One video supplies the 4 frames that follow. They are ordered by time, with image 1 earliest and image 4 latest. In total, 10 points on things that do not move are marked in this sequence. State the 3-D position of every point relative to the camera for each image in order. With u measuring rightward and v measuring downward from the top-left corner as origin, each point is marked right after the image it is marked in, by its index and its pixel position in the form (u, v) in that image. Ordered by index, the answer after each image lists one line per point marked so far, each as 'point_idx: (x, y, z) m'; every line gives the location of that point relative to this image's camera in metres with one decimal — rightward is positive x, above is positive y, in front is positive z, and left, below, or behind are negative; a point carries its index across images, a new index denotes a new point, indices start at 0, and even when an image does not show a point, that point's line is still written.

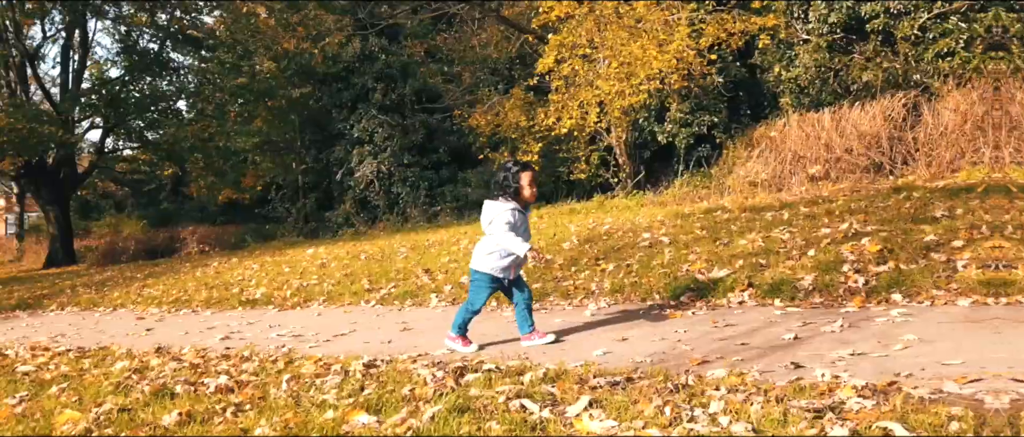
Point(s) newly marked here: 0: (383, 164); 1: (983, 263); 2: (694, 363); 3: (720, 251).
0: (-2.8, +1.3, +18.0) m
1: (+2.7, -0.3, +4.4) m
2: (+0.7, -0.6, +3.2) m
3: (+1.6, -0.2, +5.8) m
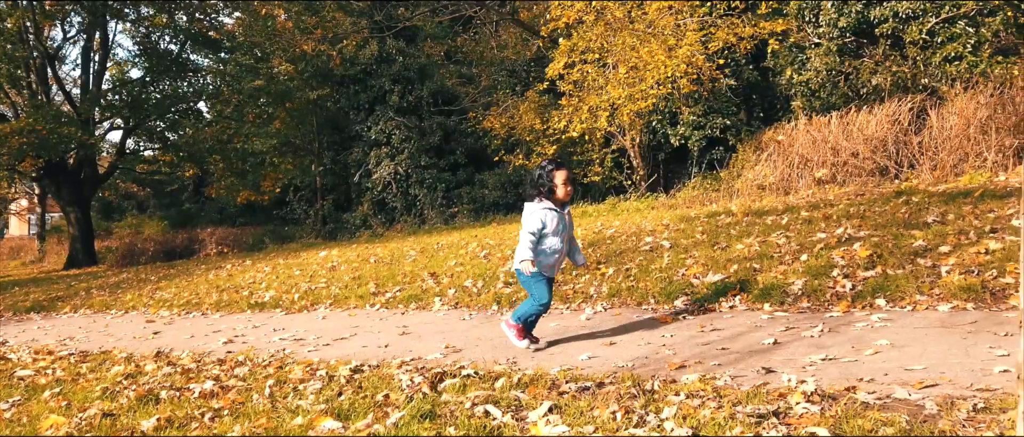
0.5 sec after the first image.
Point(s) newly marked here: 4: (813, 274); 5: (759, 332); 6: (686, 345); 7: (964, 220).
0: (-2.6, +1.2, +18.1) m
1: (+2.6, -0.3, +4.4) m
2: (+0.7, -0.6, +3.3) m
3: (+1.6, -0.3, +5.9) m
4: (+1.9, -0.4, +4.9) m
5: (+1.3, -0.6, +4.0) m
6: (+0.9, -0.6, +3.9) m
7: (+3.2, 0.0, +5.6) m
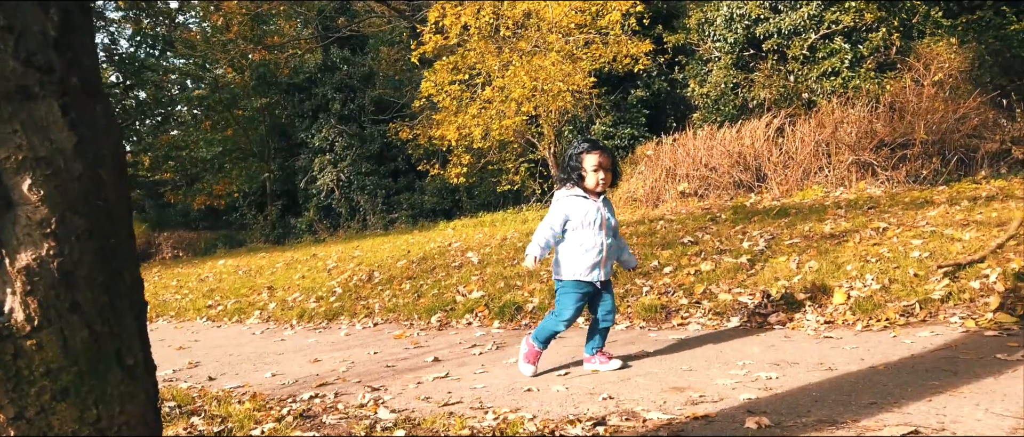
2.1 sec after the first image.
0: (-4.4, +1.1, +18.4) m
1: (+1.0, -0.4, +4.8) m
2: (-1.0, -0.8, +3.7) m
3: (-0.1, -0.4, +6.3) m
4: (+0.3, -0.5, +5.3) m
5: (-0.4, -0.7, +4.4) m
6: (-0.8, -0.8, +4.2) m
7: (+1.6, -0.2, +6.0) m
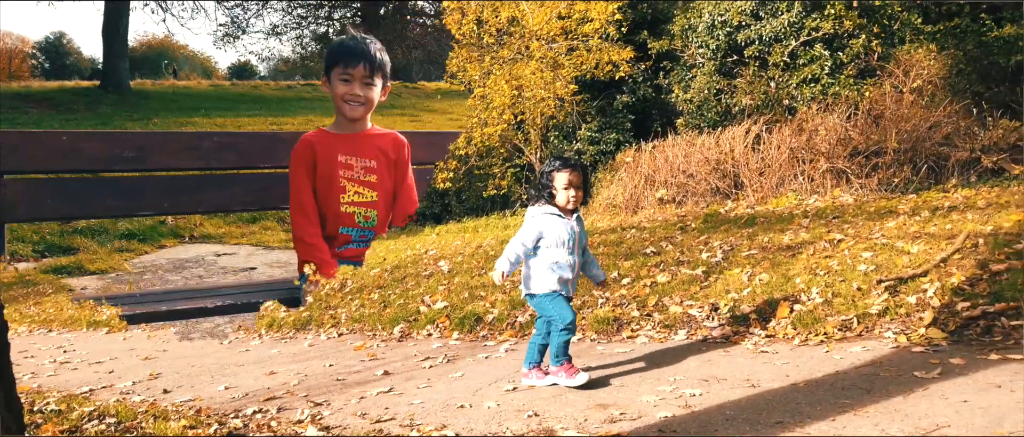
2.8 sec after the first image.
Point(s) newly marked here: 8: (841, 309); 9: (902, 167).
0: (-4.7, +0.9, +18.5) m
1: (+0.7, -0.5, +4.9) m
2: (-1.2, -0.9, +3.7) m
3: (-0.4, -0.5, +6.3) m
4: (0.0, -0.6, +5.3) m
5: (-0.6, -0.8, +4.4) m
6: (-1.1, -0.9, +4.3) m
7: (+1.3, -0.2, +6.0) m
8: (+1.7, -0.5, +4.0) m
9: (+4.5, +0.6, +8.9) m
